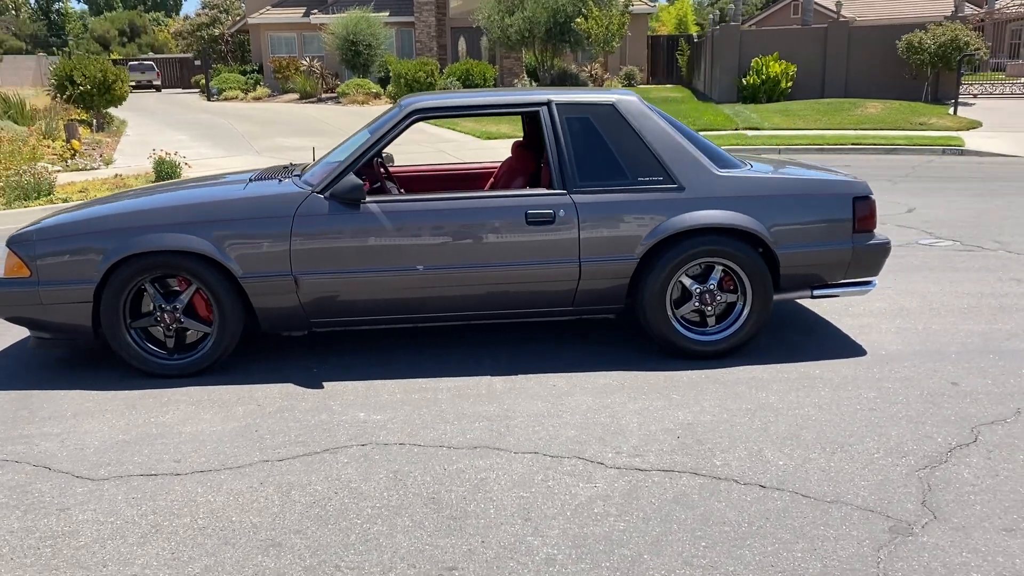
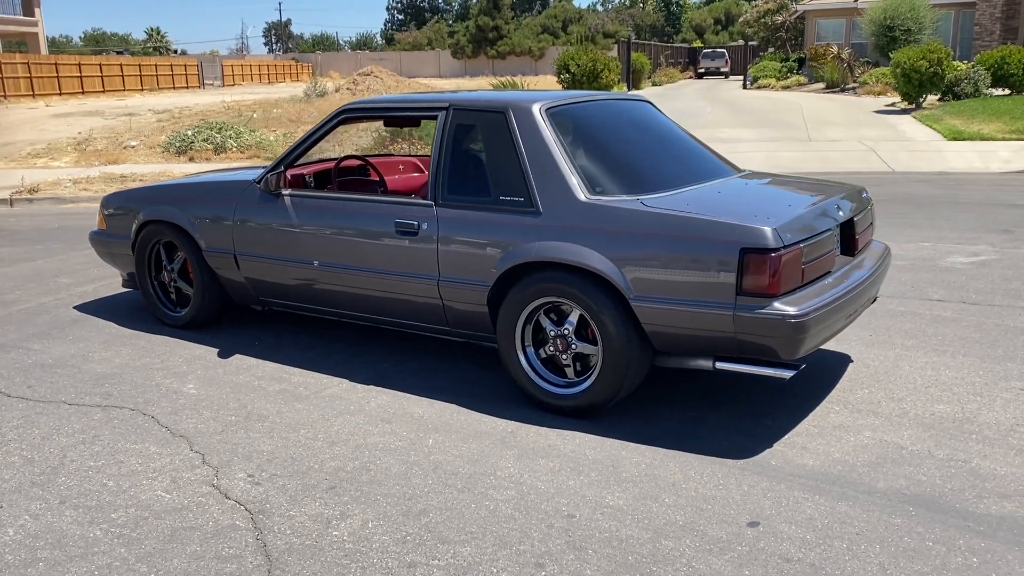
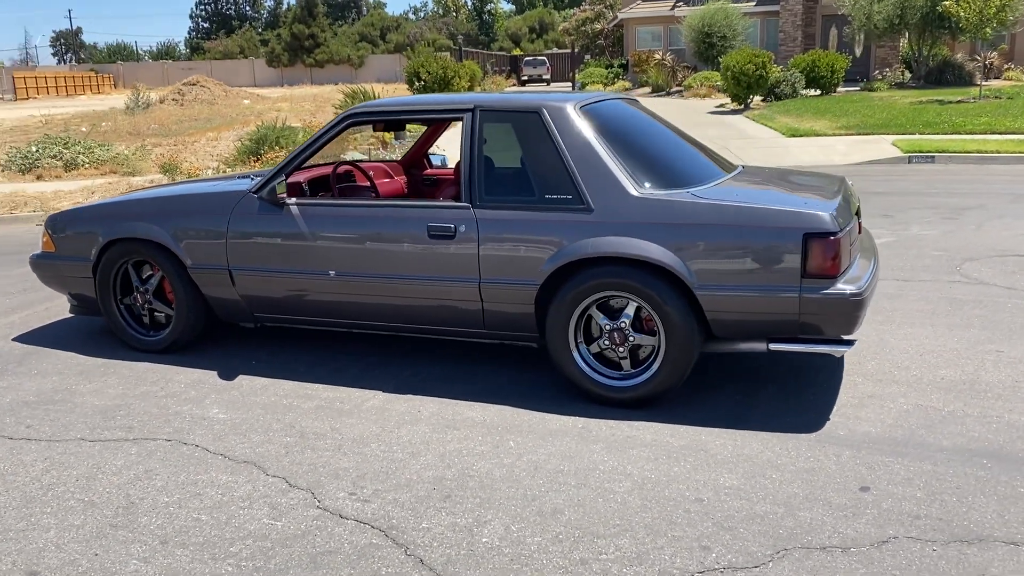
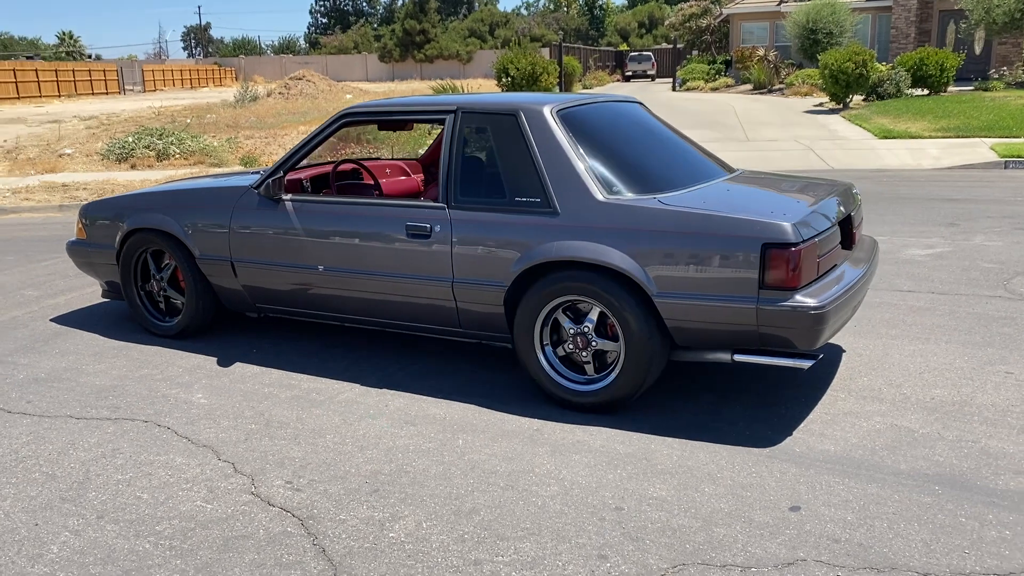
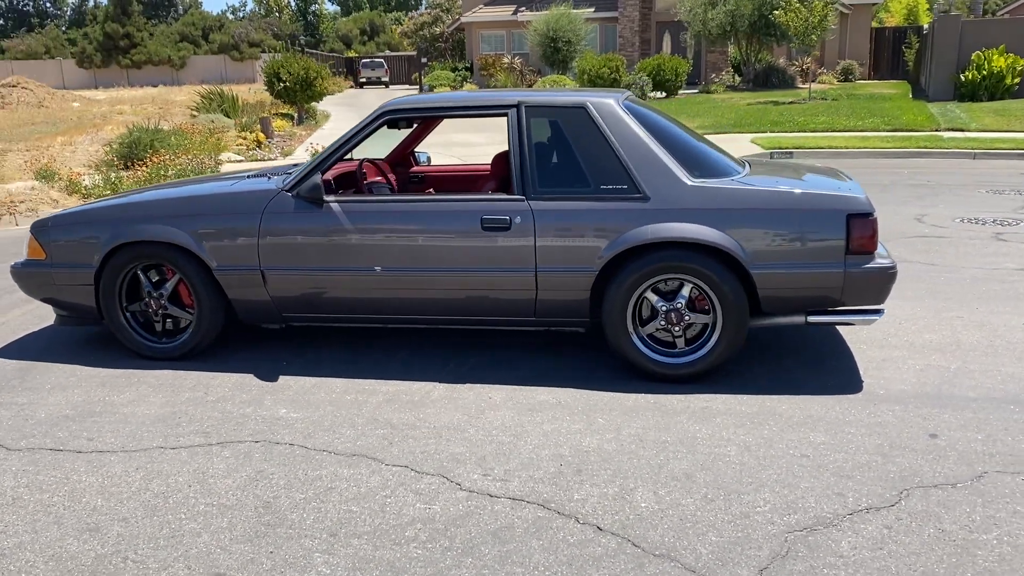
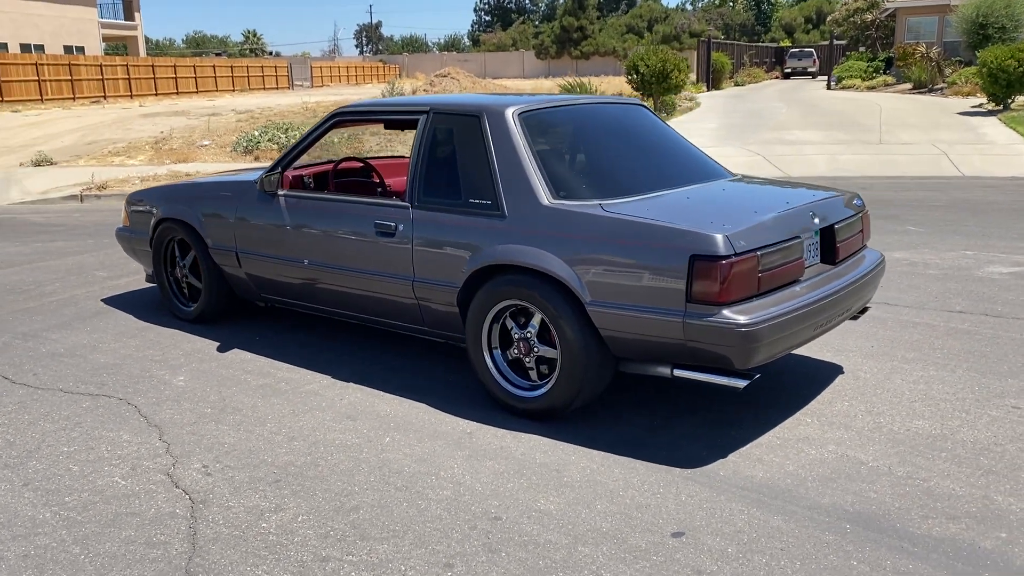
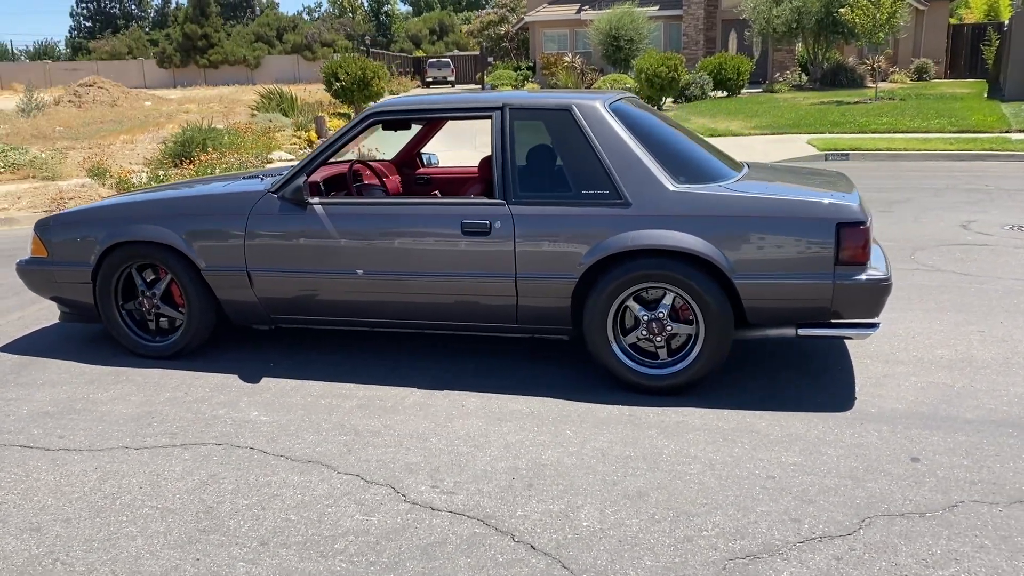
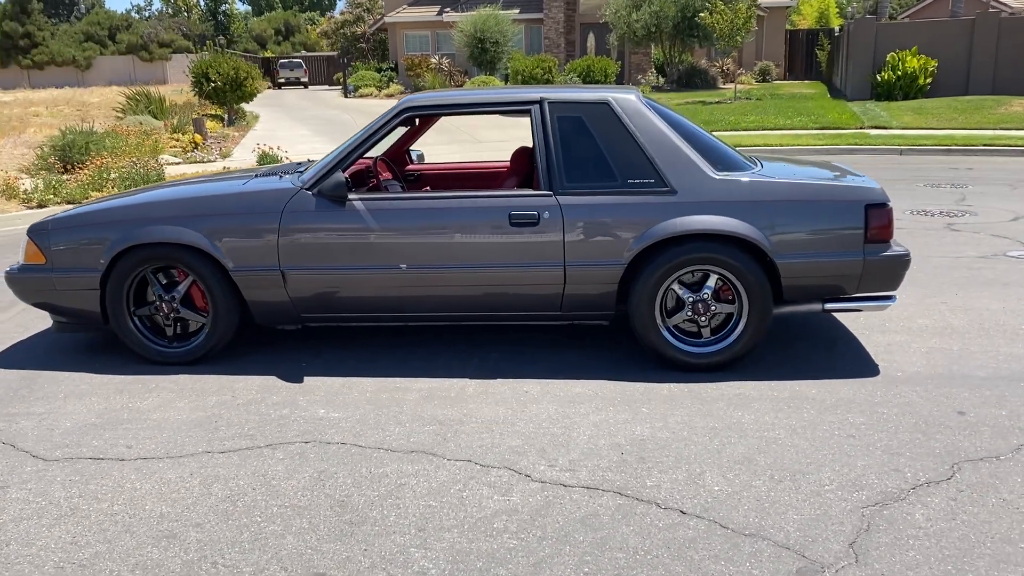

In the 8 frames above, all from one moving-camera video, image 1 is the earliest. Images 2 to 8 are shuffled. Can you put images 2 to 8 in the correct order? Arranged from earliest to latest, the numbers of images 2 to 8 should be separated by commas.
8, 5, 7, 3, 4, 2, 6
